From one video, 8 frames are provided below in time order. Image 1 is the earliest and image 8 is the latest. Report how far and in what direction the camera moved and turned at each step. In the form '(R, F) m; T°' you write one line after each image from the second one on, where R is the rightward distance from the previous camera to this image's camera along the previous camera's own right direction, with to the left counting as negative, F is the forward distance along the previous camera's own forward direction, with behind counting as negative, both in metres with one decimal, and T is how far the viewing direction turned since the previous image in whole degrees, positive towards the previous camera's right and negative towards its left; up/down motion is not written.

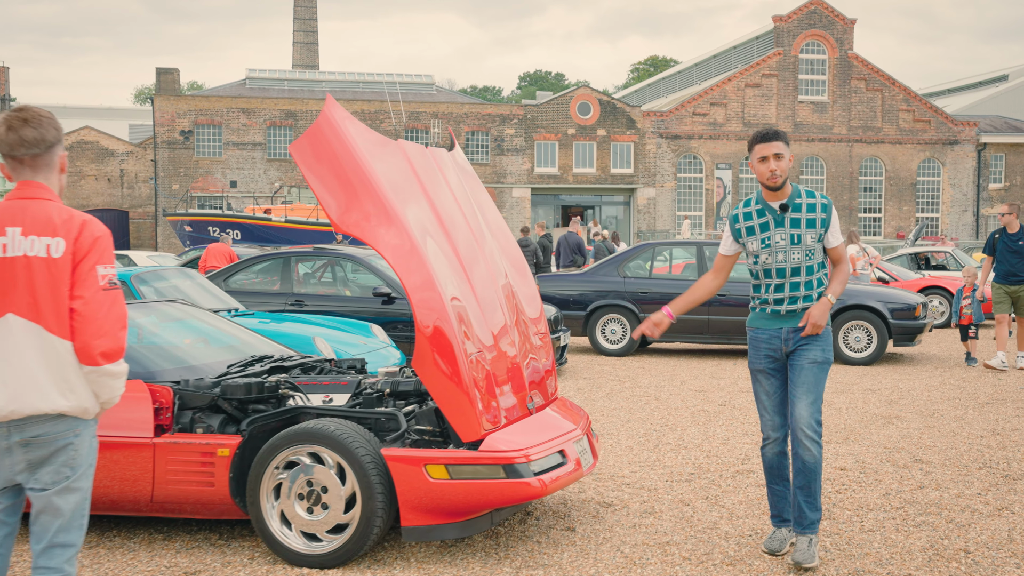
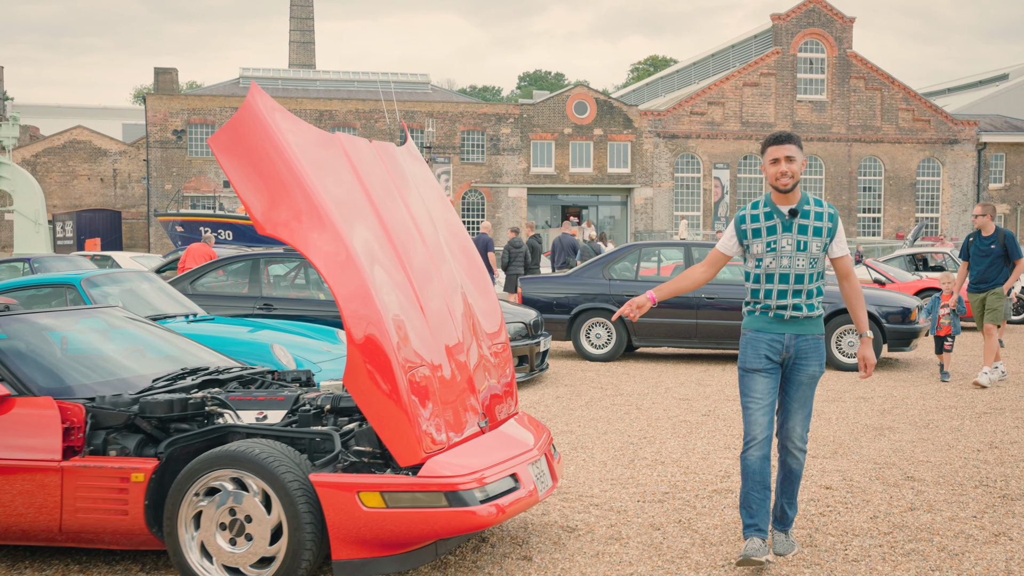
(+0.2, +0.4) m; 0°
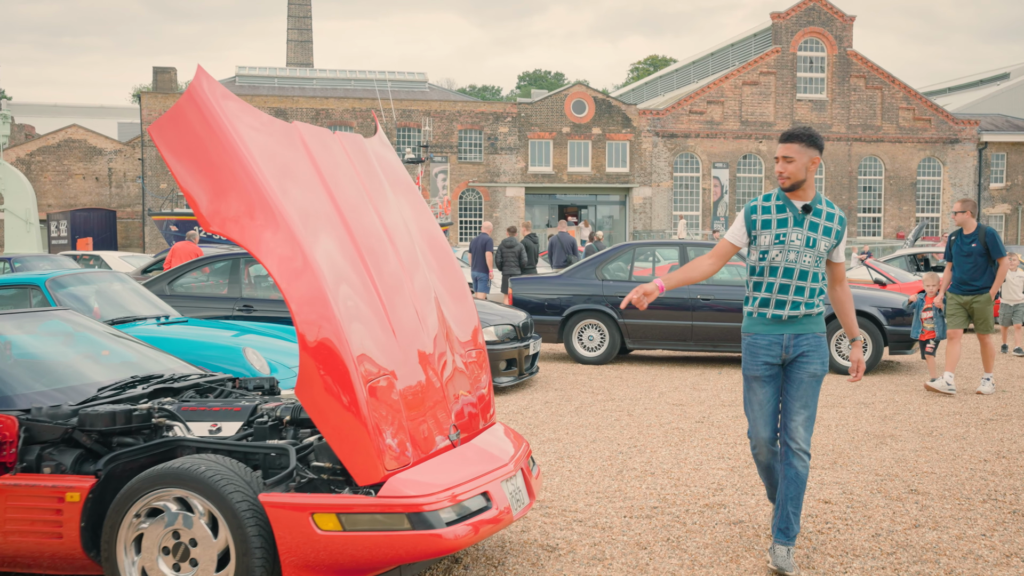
(+0.1, +0.3) m; 0°
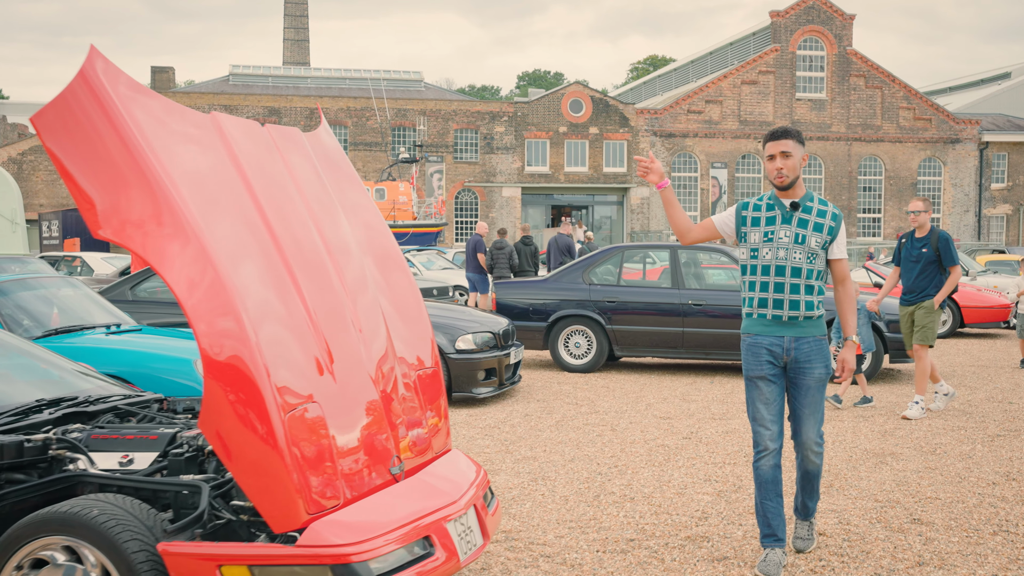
(+0.2, +0.4) m; 0°
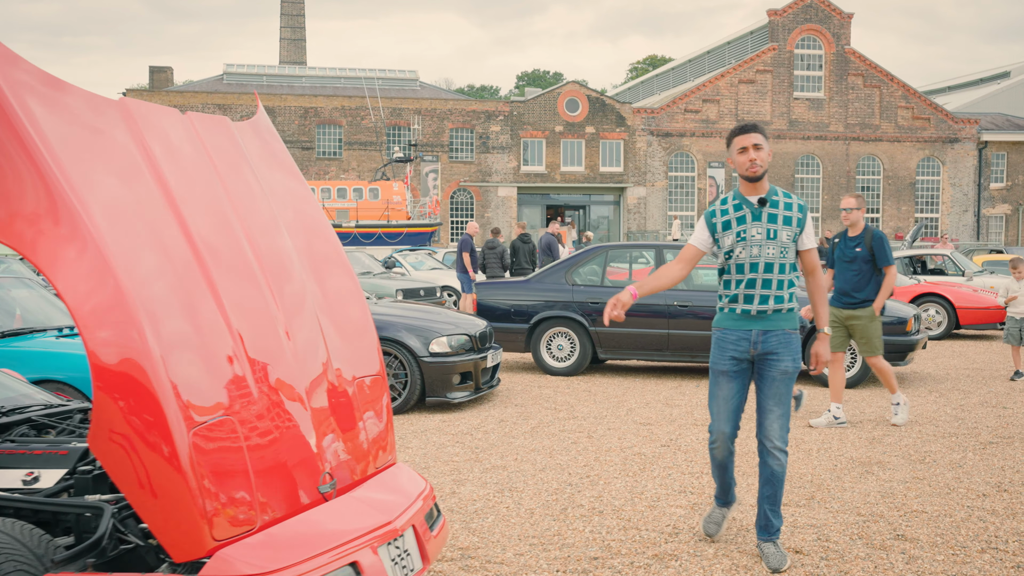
(+0.2, +0.3) m; 0°
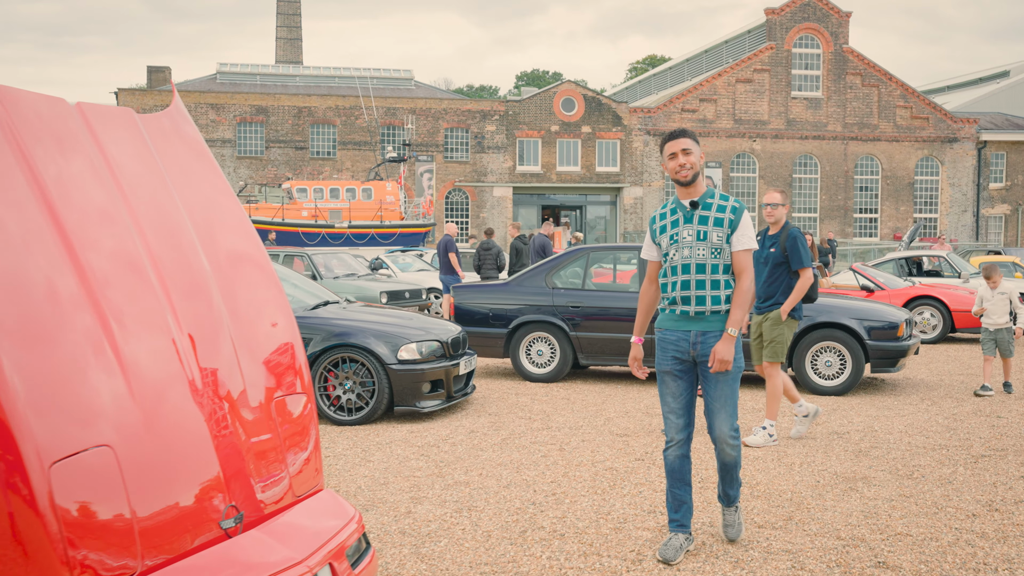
(+0.2, +0.3) m; 0°
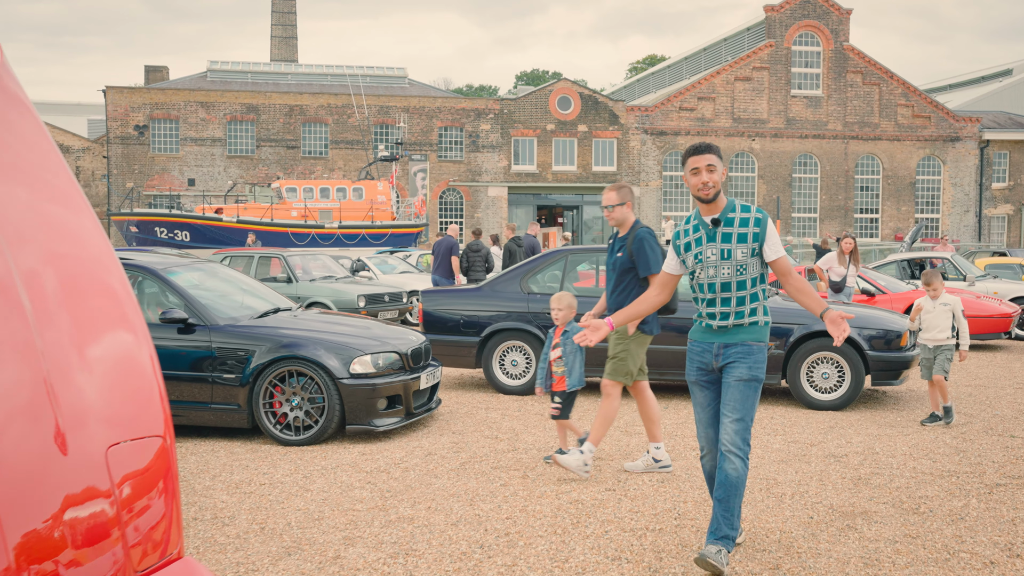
(+0.3, +0.6) m; 0°
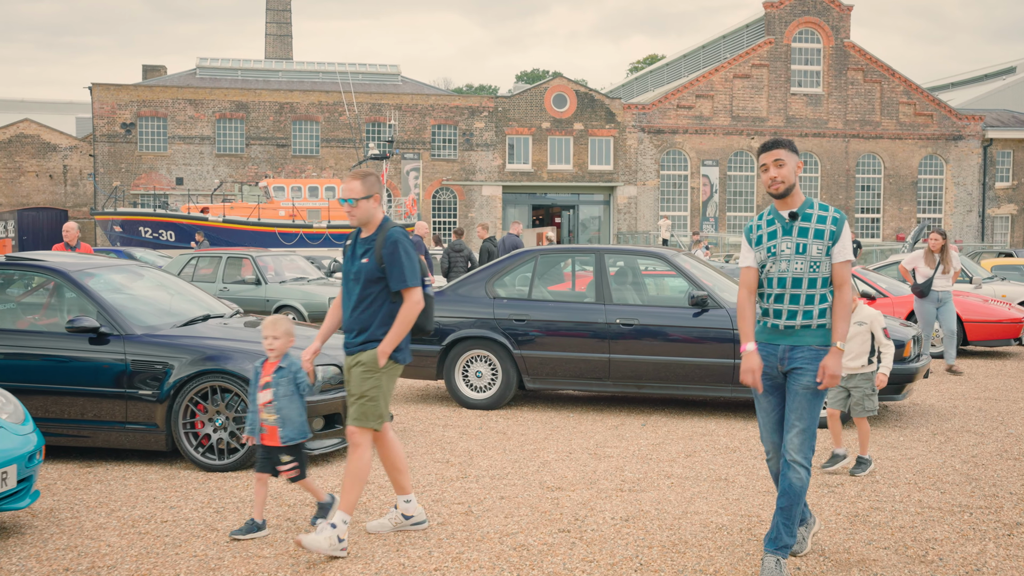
(+0.3, +0.7) m; 0°
